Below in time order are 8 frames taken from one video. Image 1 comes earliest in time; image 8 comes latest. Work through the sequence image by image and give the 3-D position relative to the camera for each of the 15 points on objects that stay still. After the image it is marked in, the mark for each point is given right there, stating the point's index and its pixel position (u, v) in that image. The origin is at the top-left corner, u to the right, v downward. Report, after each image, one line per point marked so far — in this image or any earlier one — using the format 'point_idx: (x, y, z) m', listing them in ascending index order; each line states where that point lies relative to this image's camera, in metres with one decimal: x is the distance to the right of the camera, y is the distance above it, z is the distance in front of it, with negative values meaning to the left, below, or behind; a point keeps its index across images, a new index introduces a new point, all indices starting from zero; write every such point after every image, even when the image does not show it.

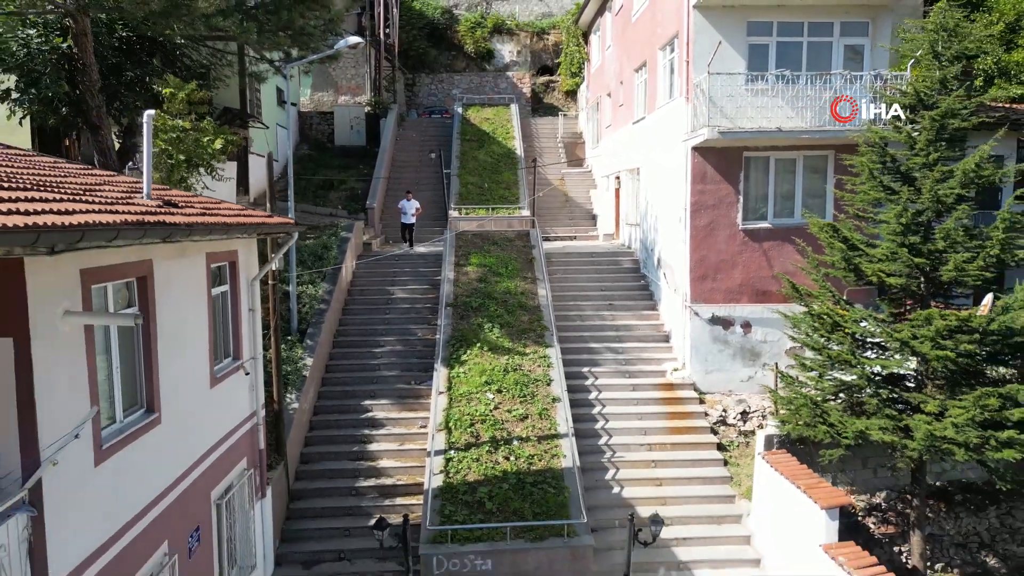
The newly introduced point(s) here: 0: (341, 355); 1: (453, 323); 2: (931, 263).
0: (-3.3, -1.3, +14.5) m
1: (-1.2, -0.7, +14.9) m
2: (+5.0, +0.3, +9.0) m
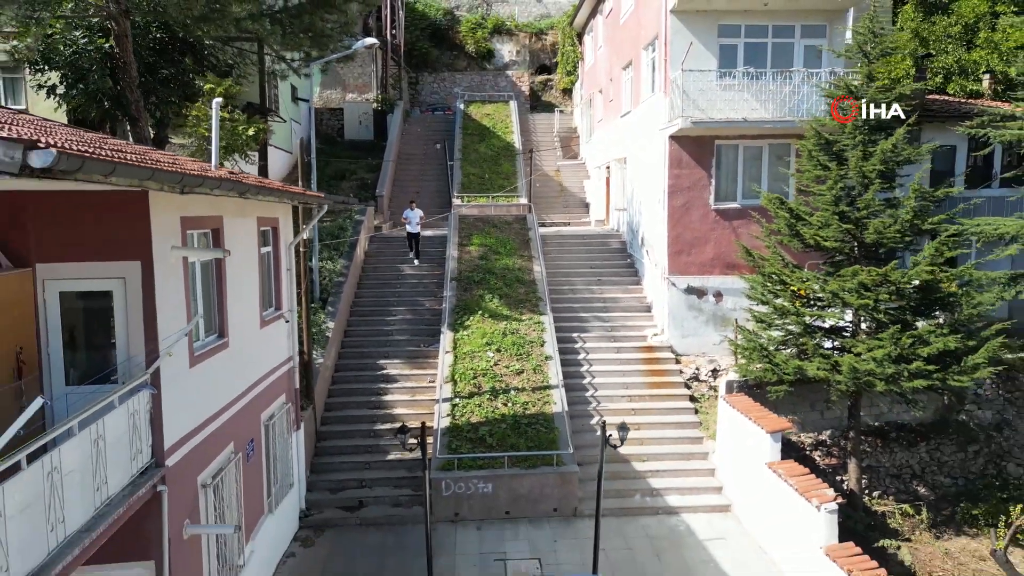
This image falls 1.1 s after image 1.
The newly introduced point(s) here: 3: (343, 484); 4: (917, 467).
0: (-3.3, -0.8, +16.3) m
1: (-1.2, -0.2, +16.6) m
2: (+5.0, +0.9, +10.8) m
3: (-2.8, -3.2, +12.3) m
4: (+6.7, -3.0, +12.4) m
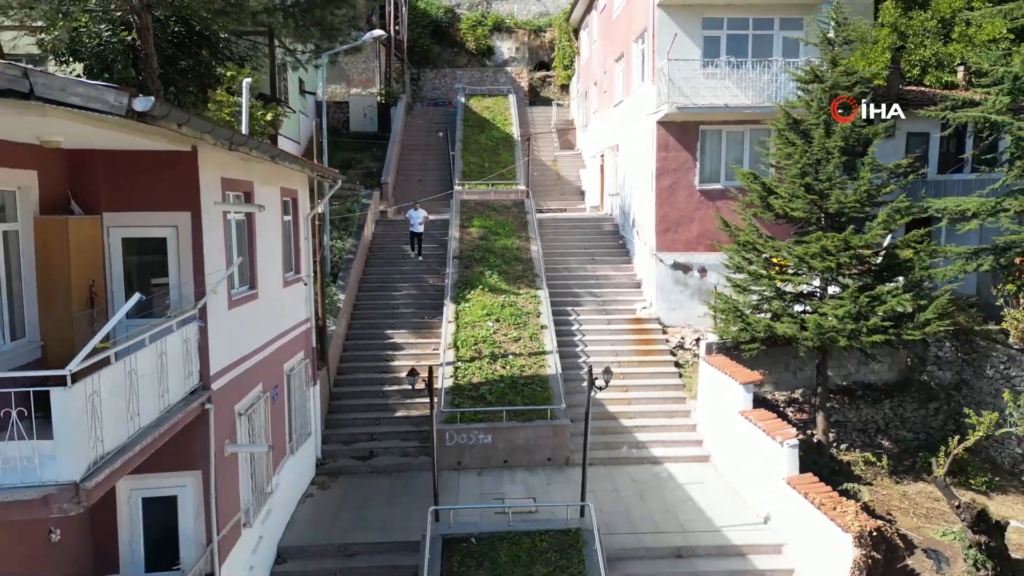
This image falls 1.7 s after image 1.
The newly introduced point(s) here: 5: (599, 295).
0: (-3.4, -0.2, +17.4) m
1: (-1.3, +0.4, +17.7) m
2: (+4.9, +1.4, +11.9) m
3: (-2.8, -2.6, +13.4) m
4: (+6.6, -2.4, +13.5) m
5: (+2.0, -0.2, +17.7) m
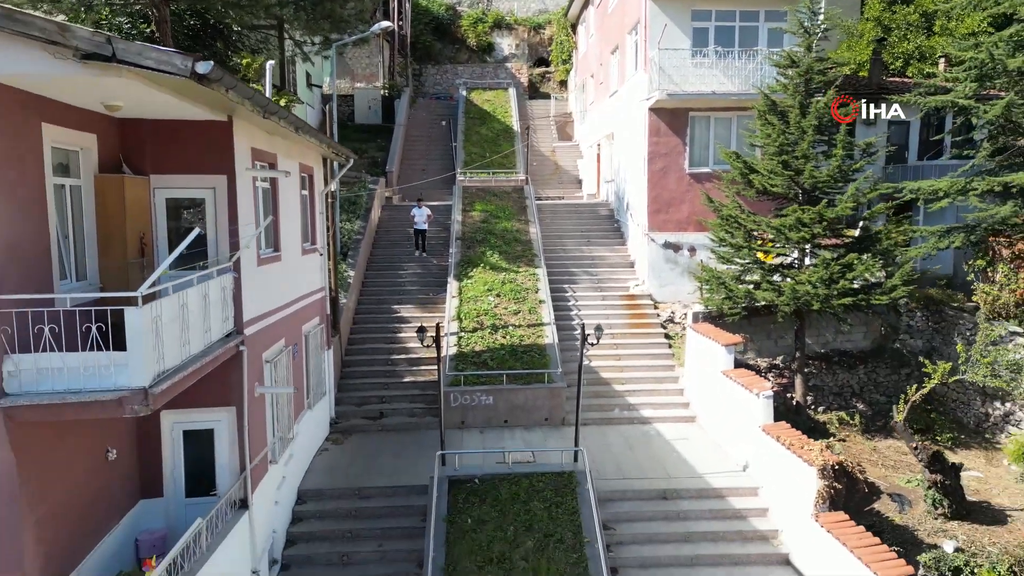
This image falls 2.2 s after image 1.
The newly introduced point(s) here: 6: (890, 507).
0: (-3.4, +0.3, +18.4) m
1: (-1.3, +0.9, +18.7) m
2: (+4.9, +2.0, +12.8) m
3: (-2.8, -2.1, +14.4) m
4: (+6.6, -1.9, +14.5) m
5: (+2.0, +0.4, +18.6) m
6: (+5.6, -3.2, +11.2) m
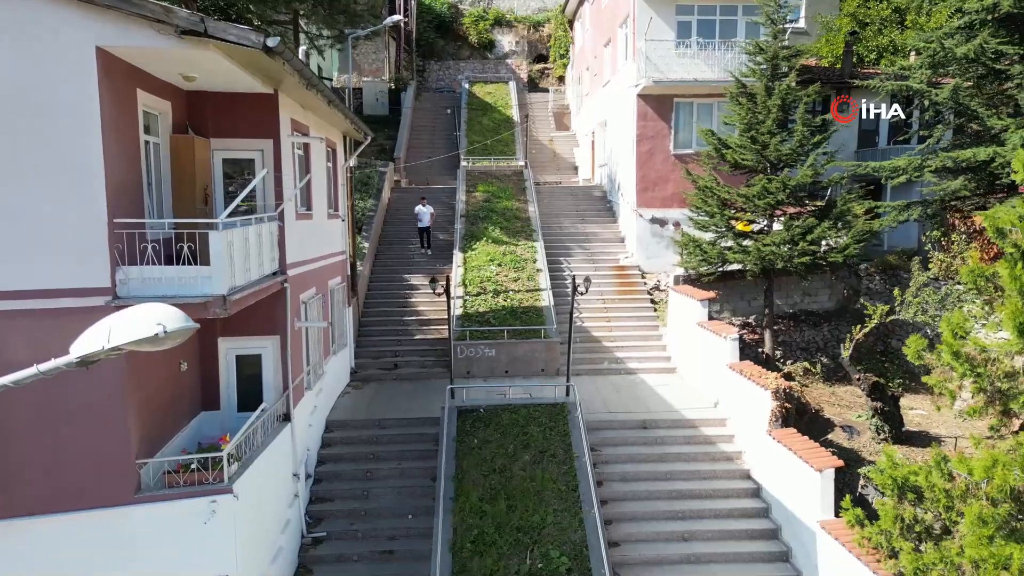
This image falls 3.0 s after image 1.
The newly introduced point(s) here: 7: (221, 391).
0: (-3.4, +1.0, +20.0) m
1: (-1.3, +1.6, +20.4) m
2: (+4.9, +2.7, +14.5) m
3: (-2.8, -1.4, +16.1) m
4: (+6.6, -1.2, +16.1) m
5: (+2.0, +1.1, +20.3) m
6: (+5.6, -2.5, +12.8) m
7: (-4.0, -1.4, +10.4) m
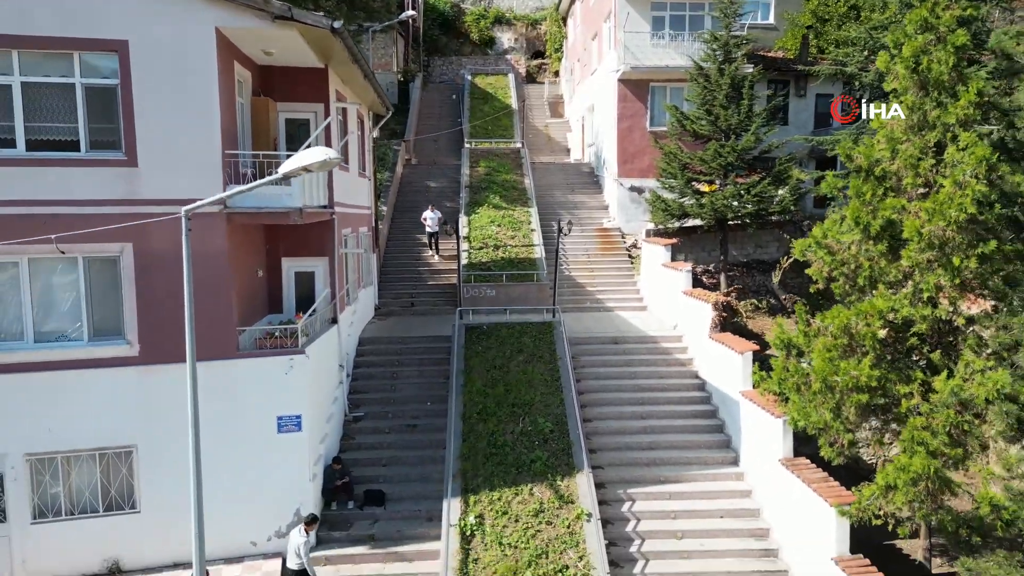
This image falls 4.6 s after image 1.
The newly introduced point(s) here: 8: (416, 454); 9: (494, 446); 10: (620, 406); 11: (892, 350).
0: (-3.5, +2.3, +23.0) m
1: (-1.3, +2.8, +23.4) m
2: (+4.9, +3.9, +17.5) m
3: (-2.9, -0.2, +19.1) m
4: (+6.6, +0.1, +19.2) m
5: (+2.0, +2.3, +23.3) m
6: (+5.6, -1.3, +15.9) m
7: (-4.1, -0.2, +13.4) m
8: (-1.7, -2.9, +13.1) m
9: (-0.3, -2.6, +12.4) m
10: (+2.0, -2.2, +14.1) m
11: (+5.0, -0.8, +9.9) m
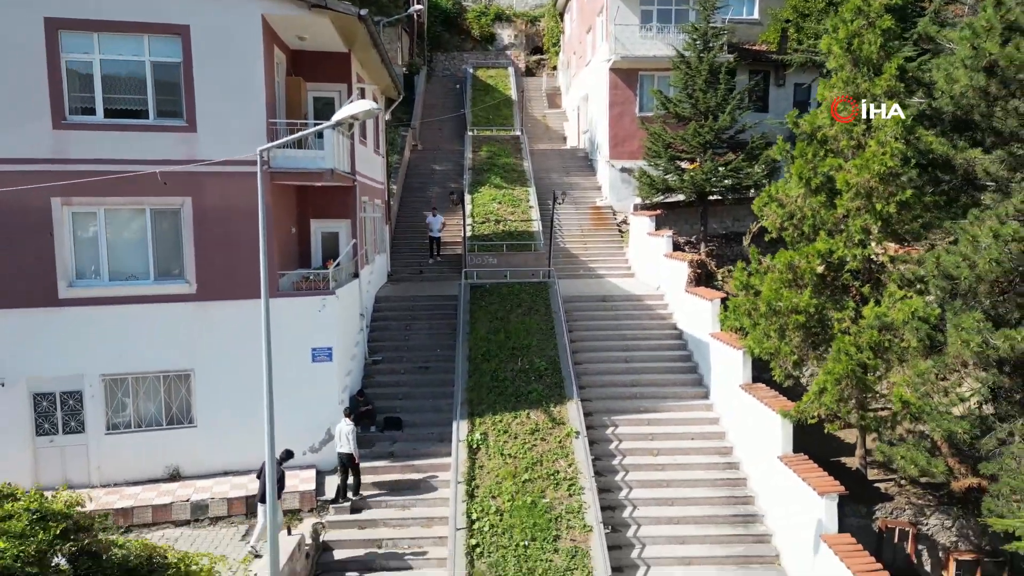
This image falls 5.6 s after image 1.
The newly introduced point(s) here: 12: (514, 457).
0: (-3.5, +3.1, +24.9) m
1: (-1.3, +3.7, +25.3) m
2: (+4.8, +4.8, +19.4) m
3: (-2.9, +0.7, +21.0) m
4: (+6.6, +0.9, +21.1) m
5: (+2.0, +3.2, +25.2) m
6: (+5.6, -0.4, +17.8) m
7: (-4.1, +0.7, +15.3) m
8: (-1.7, -2.0, +15.0) m
9: (-0.3, -1.8, +14.3) m
10: (+2.0, -1.3, +16.0) m
11: (+5.0, 0.0, +11.7) m
12: (0.0, -2.8, +12.6) m
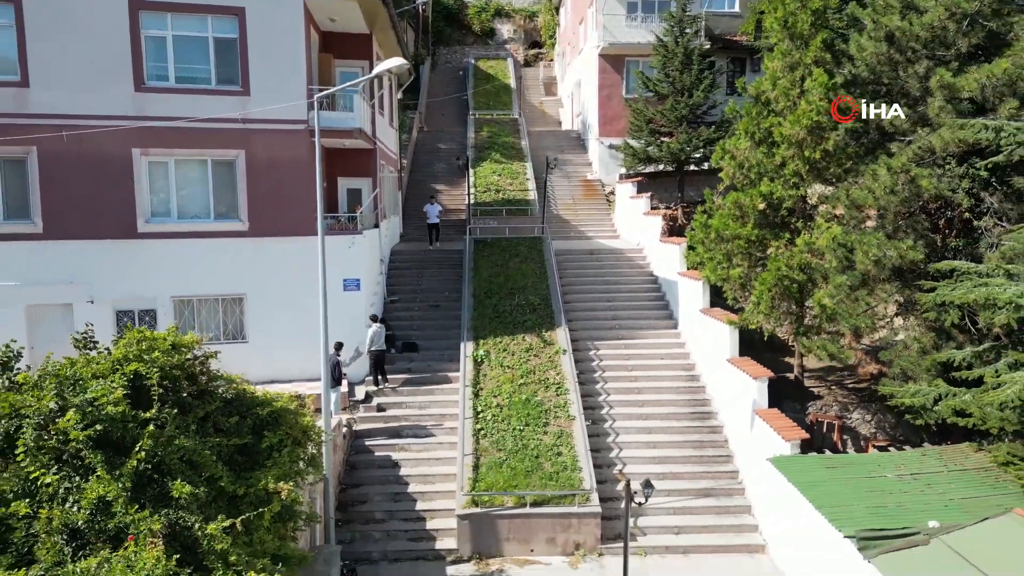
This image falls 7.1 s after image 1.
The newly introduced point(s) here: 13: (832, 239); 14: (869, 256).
0: (-3.5, +4.4, +27.5) m
1: (-1.4, +4.9, +27.8) m
2: (+4.8, +6.0, +22.0) m
3: (-2.9, +1.9, +23.5) m
4: (+6.5, +2.1, +23.6) m
5: (+1.9, +4.4, +27.8) m
6: (+5.5, +0.8, +20.3) m
7: (-4.1, +1.9, +17.8) m
8: (-1.7, -0.8, +17.5) m
9: (-0.3, -0.5, +16.9) m
10: (+2.0, -0.1, +18.5) m
11: (+4.9, +1.3, +14.3) m
12: (0.0, -1.6, +15.1) m
13: (+5.5, +0.9, +12.9) m
14: (+5.8, +0.5, +12.2) m
